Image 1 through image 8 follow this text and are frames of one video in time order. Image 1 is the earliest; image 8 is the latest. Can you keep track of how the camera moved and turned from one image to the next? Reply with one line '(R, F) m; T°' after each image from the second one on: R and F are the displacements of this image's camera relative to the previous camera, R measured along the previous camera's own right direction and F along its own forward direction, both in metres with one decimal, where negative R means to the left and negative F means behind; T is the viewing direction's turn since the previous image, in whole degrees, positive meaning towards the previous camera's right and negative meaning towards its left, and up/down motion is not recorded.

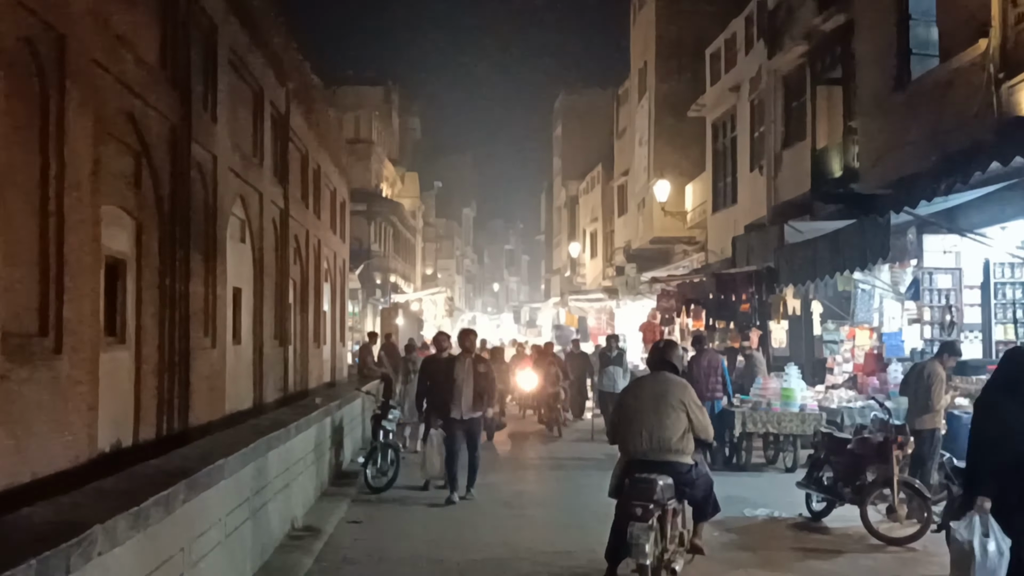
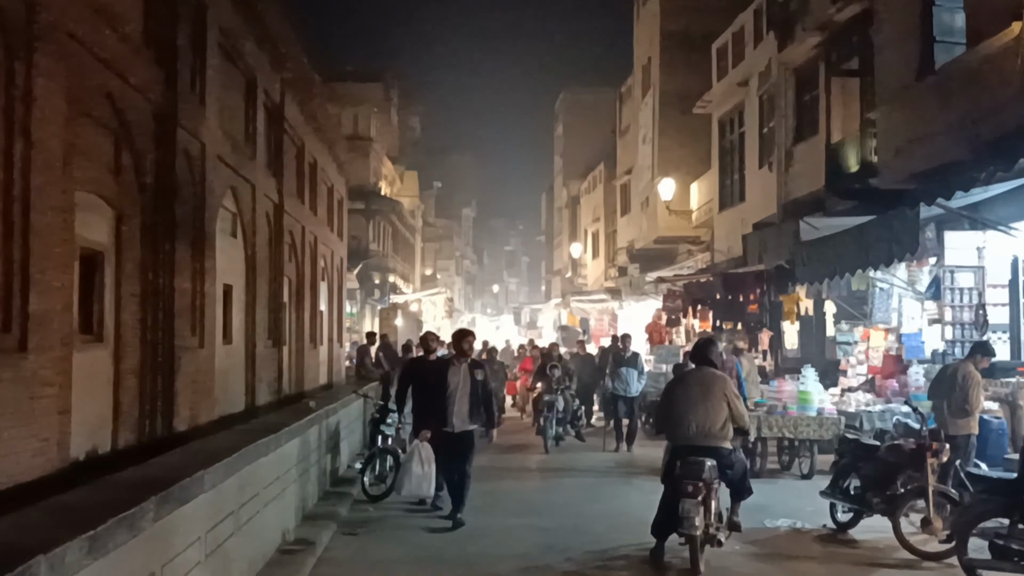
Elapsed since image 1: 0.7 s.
(-0.1, +0.6) m; 0°
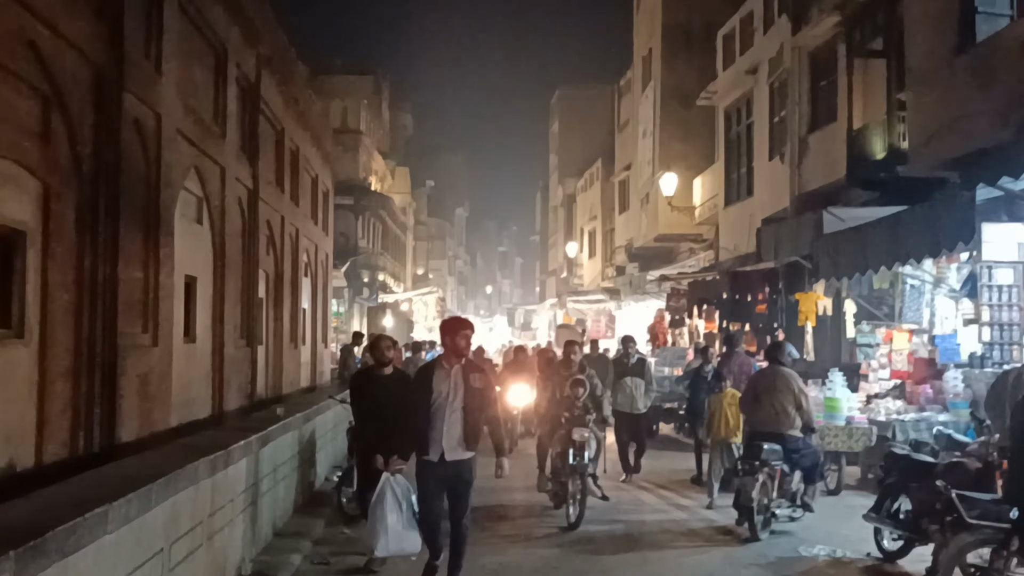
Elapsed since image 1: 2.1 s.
(0.0, +1.2) m; 0°
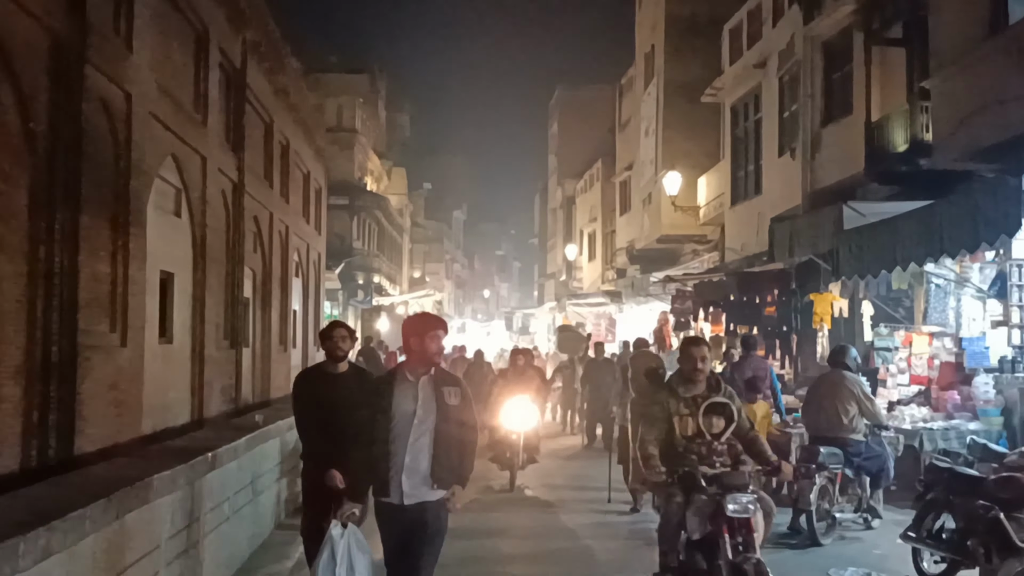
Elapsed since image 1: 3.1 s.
(0.0, +0.7) m; 0°
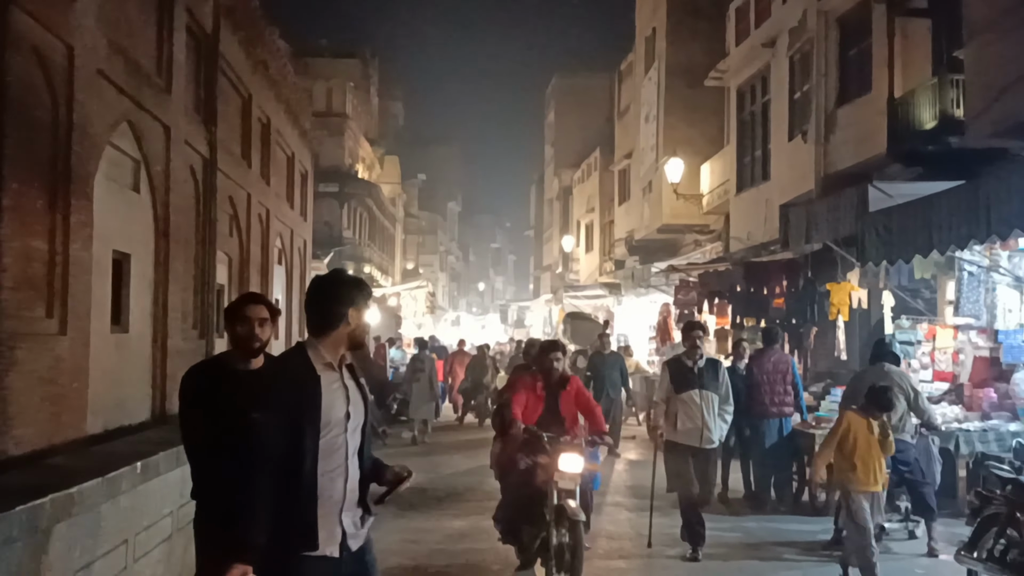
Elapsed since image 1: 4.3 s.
(0.0, +0.9) m; 0°
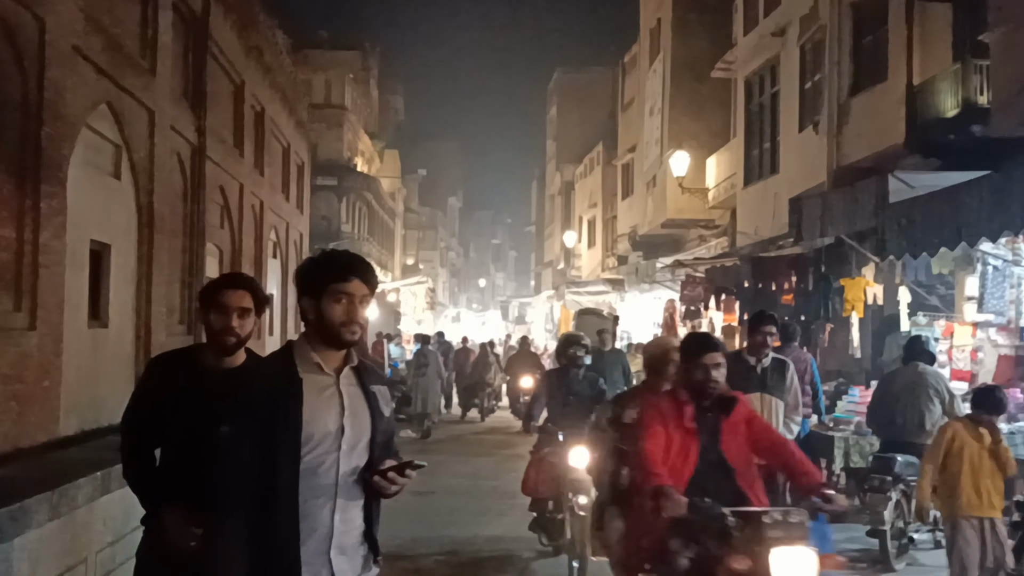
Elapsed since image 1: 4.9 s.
(0.0, +0.5) m; 0°
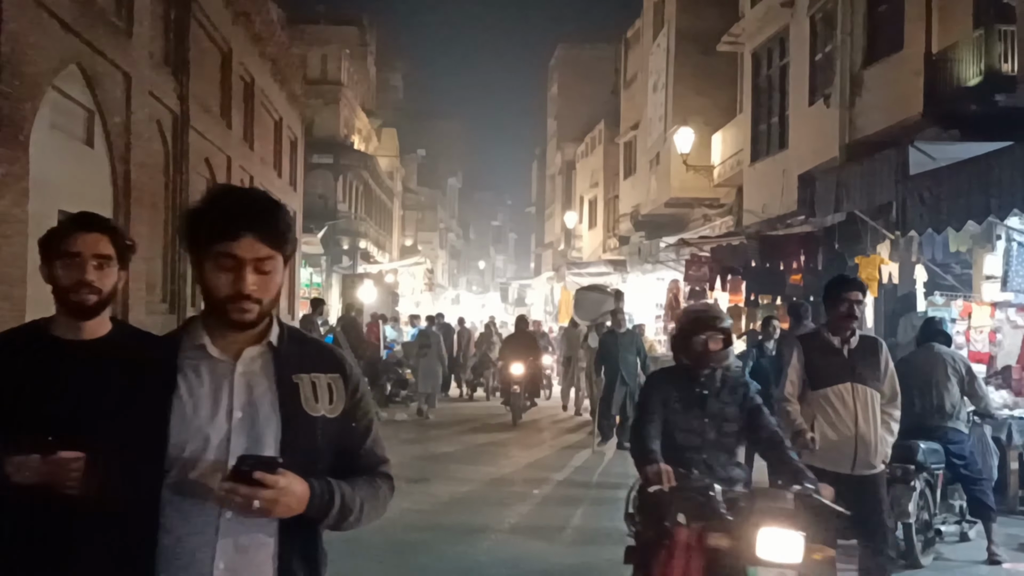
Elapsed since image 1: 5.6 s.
(0.0, +0.5) m; 0°
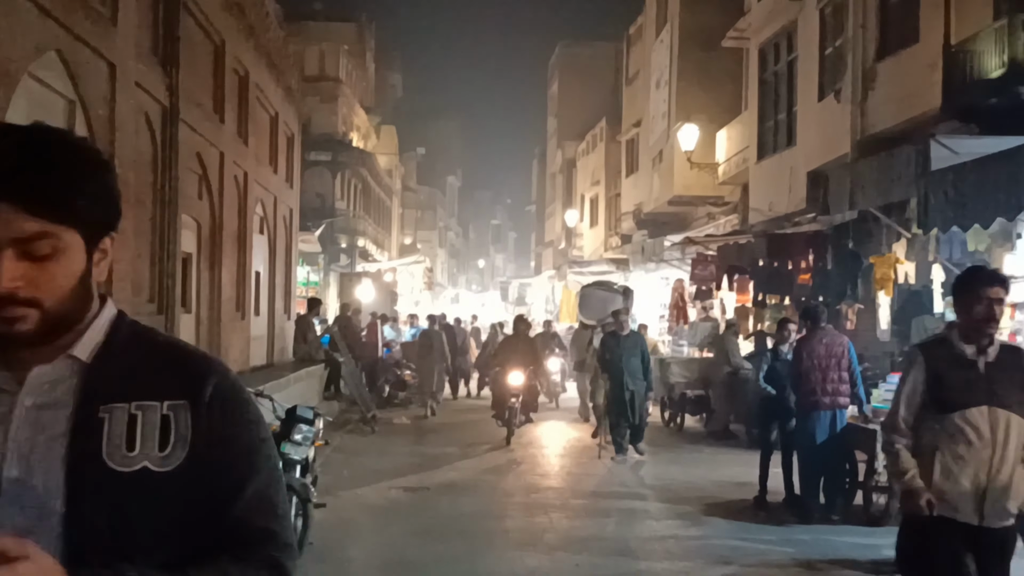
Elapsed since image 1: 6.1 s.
(0.0, +0.4) m; 0°
